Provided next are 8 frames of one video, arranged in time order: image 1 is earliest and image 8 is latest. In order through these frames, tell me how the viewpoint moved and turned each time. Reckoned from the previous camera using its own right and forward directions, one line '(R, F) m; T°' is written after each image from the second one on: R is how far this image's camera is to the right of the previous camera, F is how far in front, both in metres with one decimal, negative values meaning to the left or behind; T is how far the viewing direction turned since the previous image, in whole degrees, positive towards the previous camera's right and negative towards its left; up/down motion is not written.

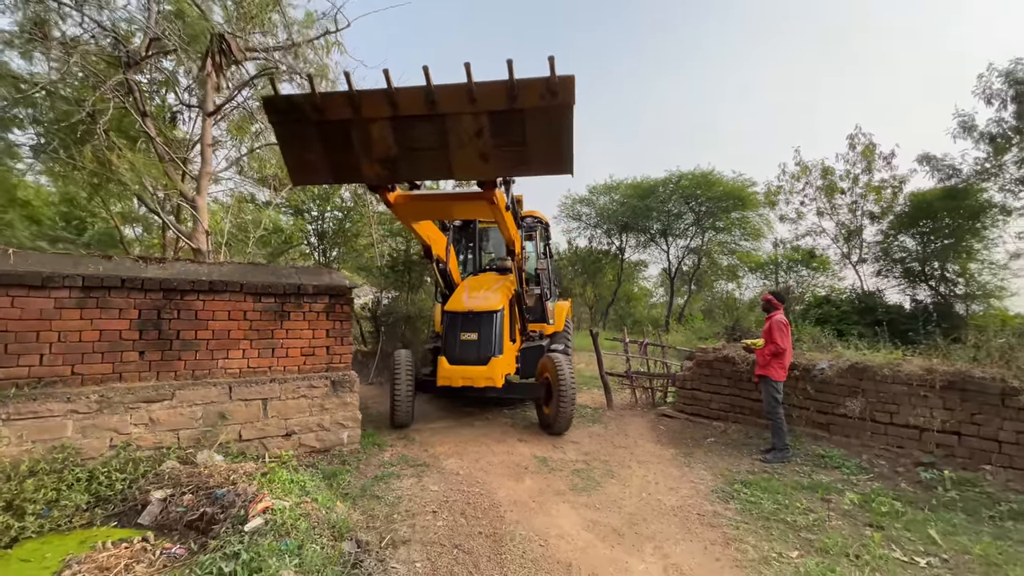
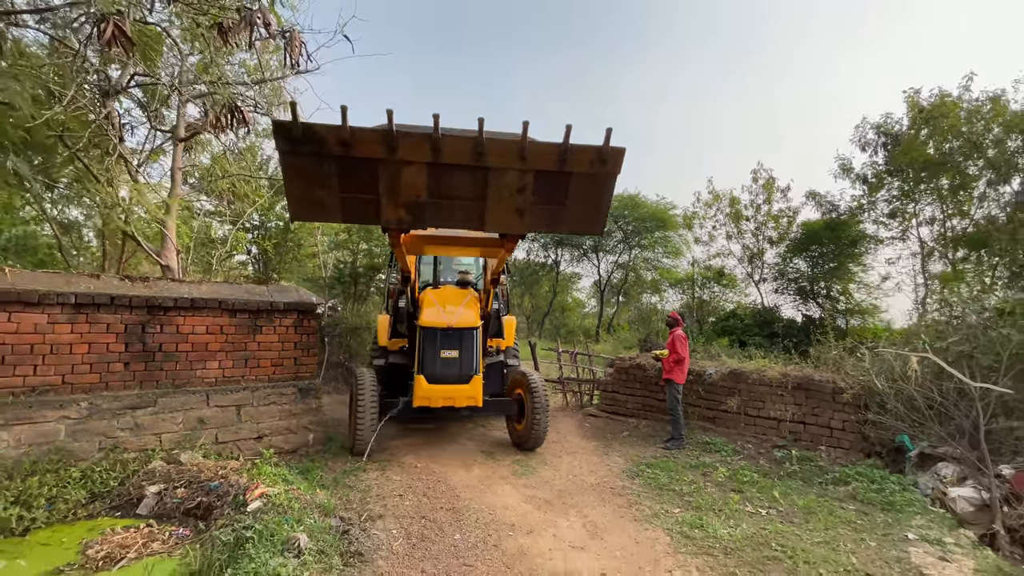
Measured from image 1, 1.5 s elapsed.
(-0.2, -0.8) m; +7°
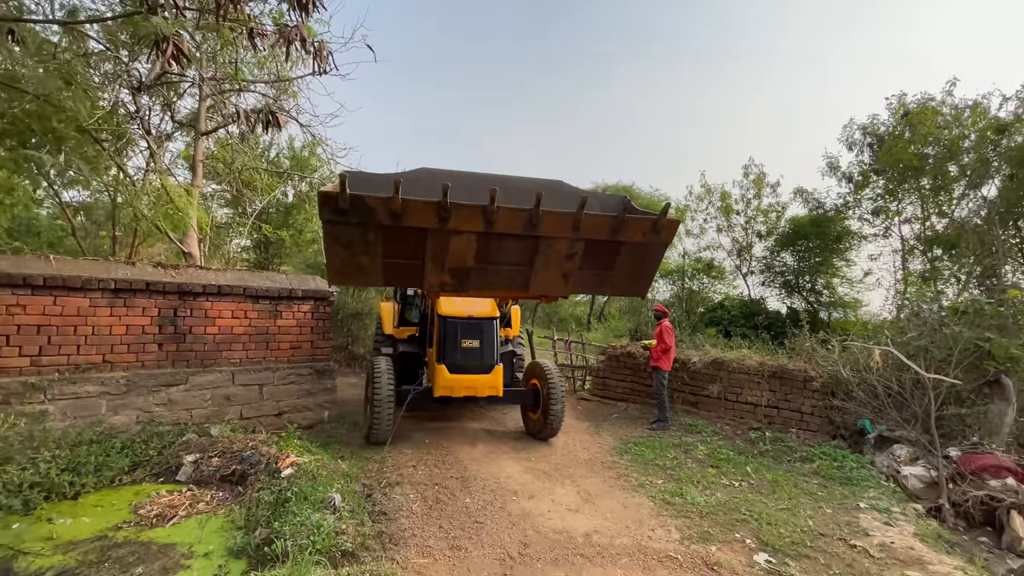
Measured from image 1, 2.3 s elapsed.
(-0.1, -0.4) m; +1°
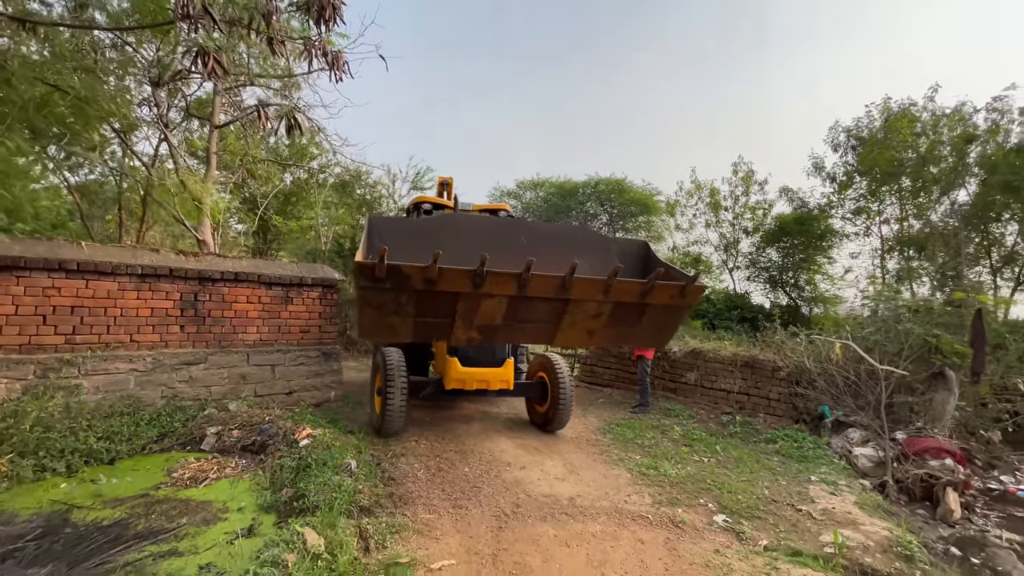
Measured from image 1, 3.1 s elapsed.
(0.0, -0.4) m; +1°
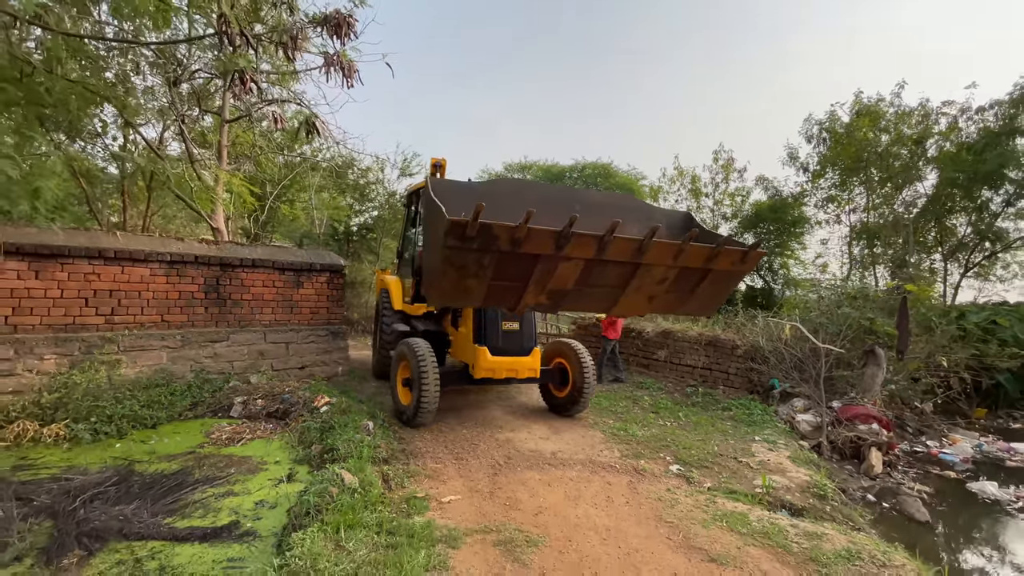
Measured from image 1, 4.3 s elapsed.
(-0.1, -0.6) m; +2°
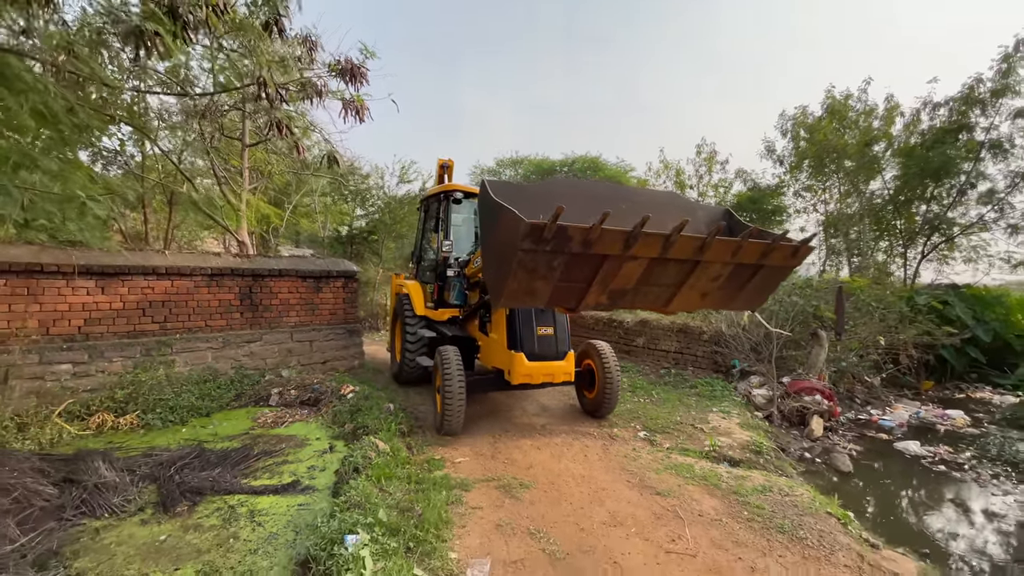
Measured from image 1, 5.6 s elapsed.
(0.0, -0.9) m; 0°
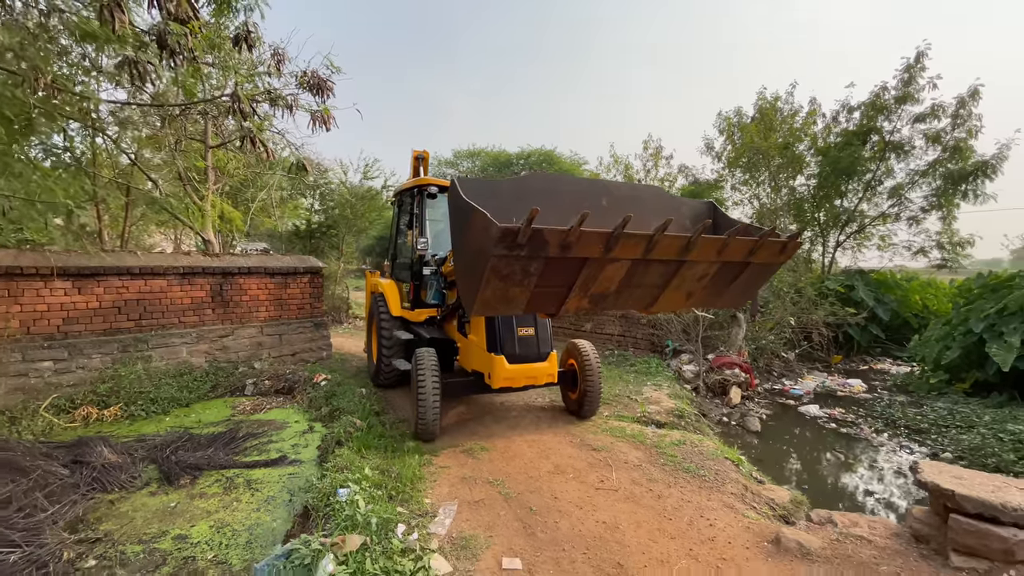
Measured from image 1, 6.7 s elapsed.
(0.0, -0.6) m; +5°
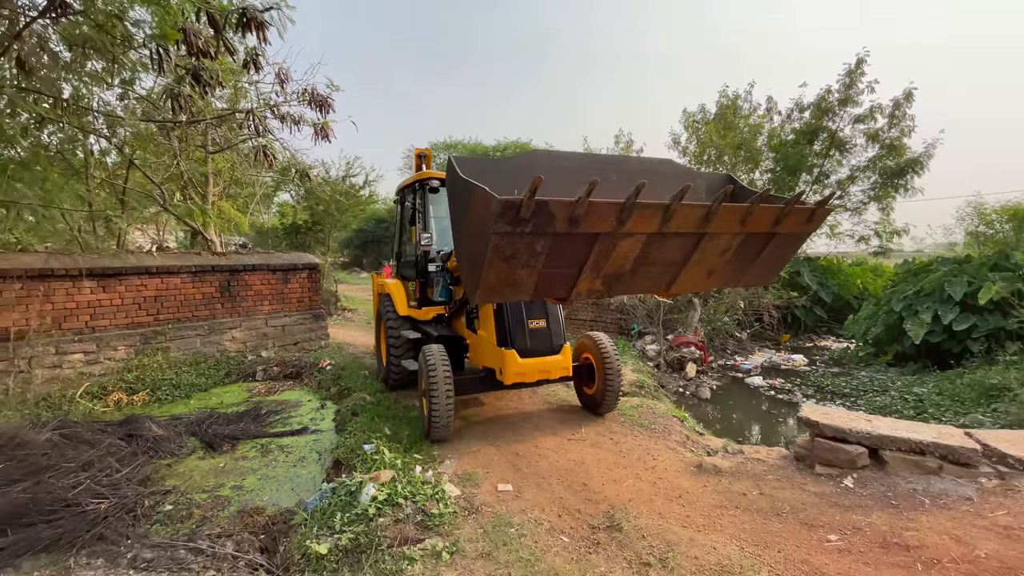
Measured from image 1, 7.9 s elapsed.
(-0.1, -0.8) m; +3°
